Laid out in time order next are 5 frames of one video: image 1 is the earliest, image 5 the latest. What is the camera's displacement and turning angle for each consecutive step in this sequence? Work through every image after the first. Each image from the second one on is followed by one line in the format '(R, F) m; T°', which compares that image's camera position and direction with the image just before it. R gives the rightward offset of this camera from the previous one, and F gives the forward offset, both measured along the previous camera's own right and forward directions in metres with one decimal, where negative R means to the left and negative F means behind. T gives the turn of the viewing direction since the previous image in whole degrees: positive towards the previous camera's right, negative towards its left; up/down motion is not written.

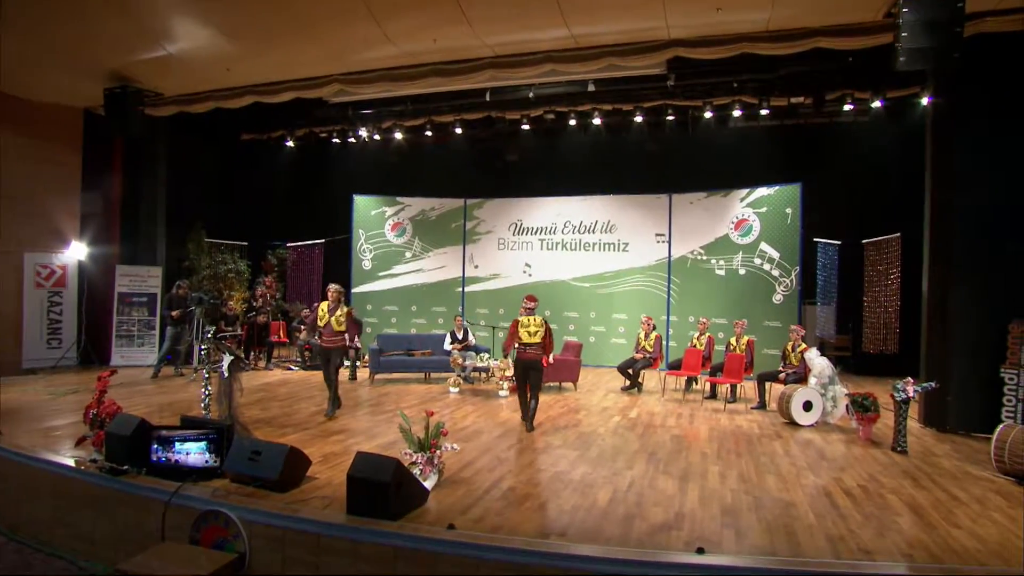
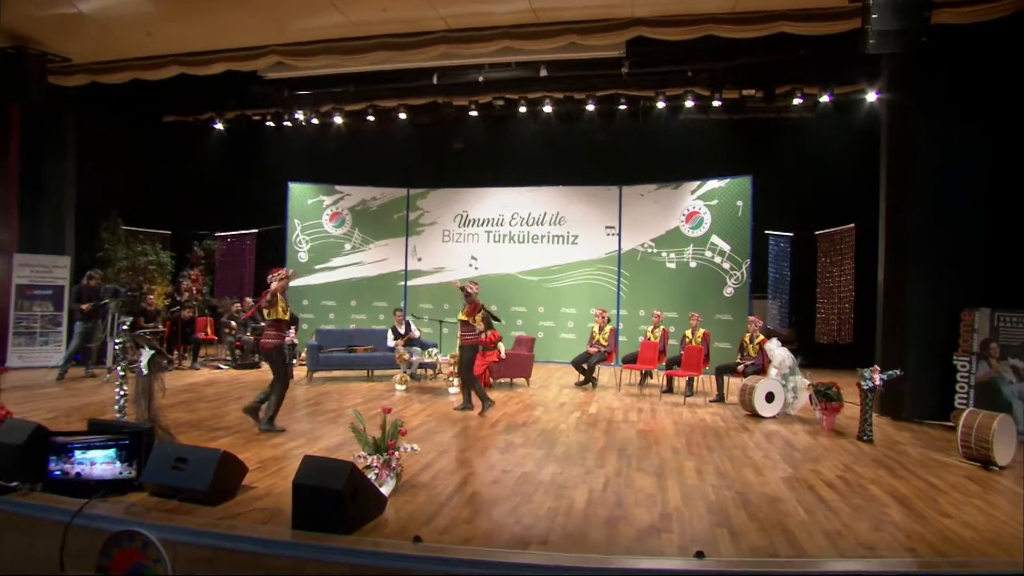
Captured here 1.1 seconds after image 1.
(-0.2, +0.5) m; +6°
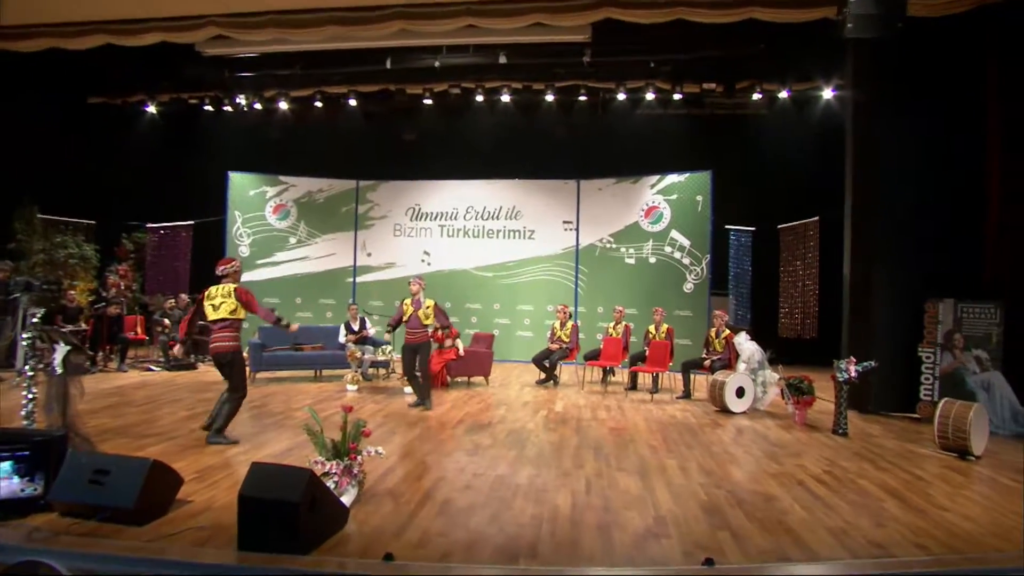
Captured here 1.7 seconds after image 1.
(-0.2, +0.4) m; +5°
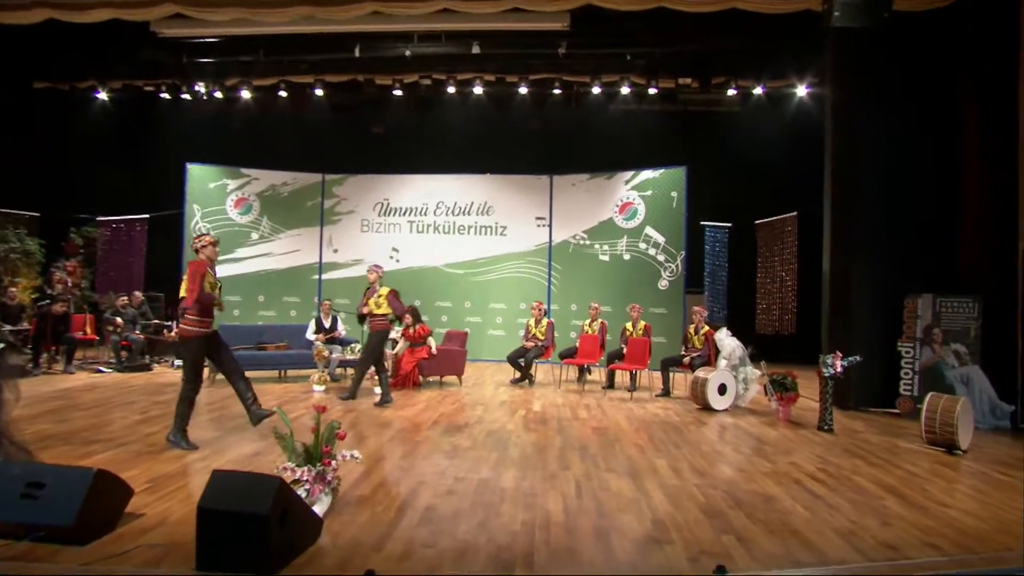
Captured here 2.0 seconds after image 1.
(-0.1, +0.3) m; +3°
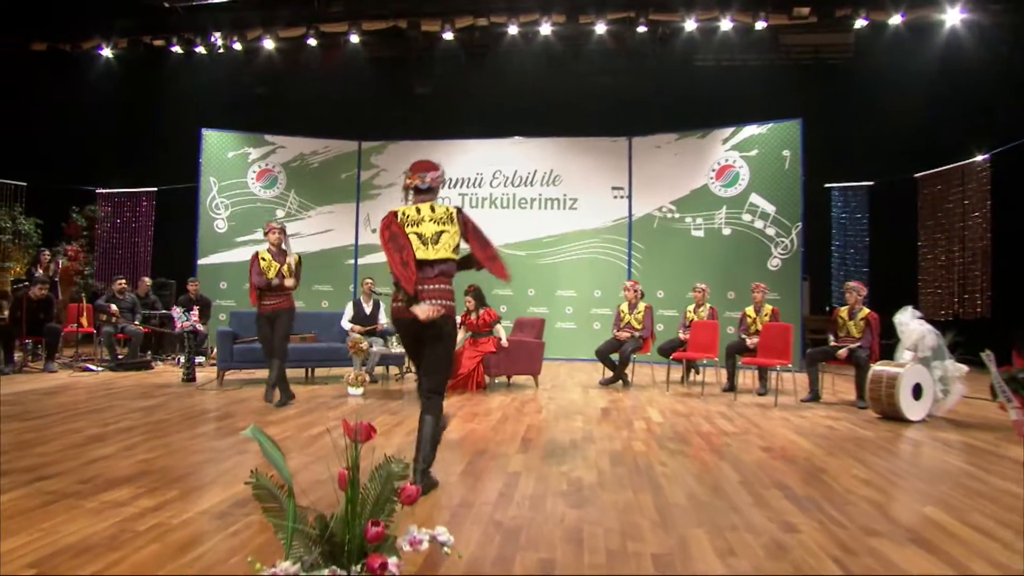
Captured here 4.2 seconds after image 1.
(-0.6, +1.9) m; -3°
